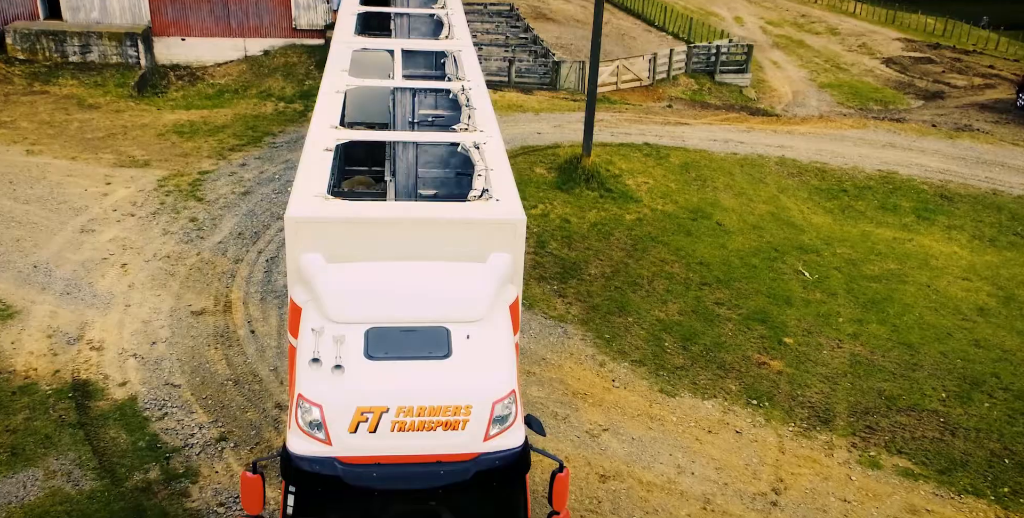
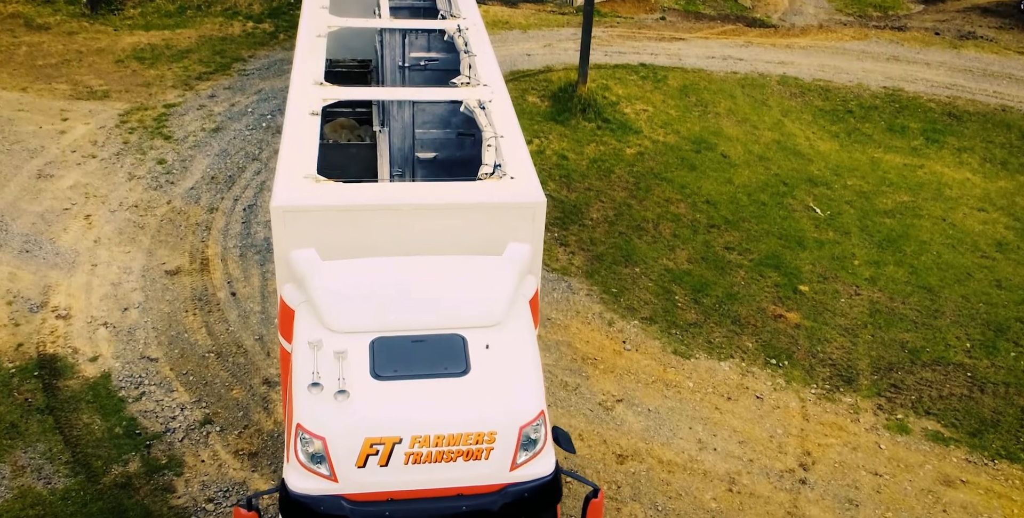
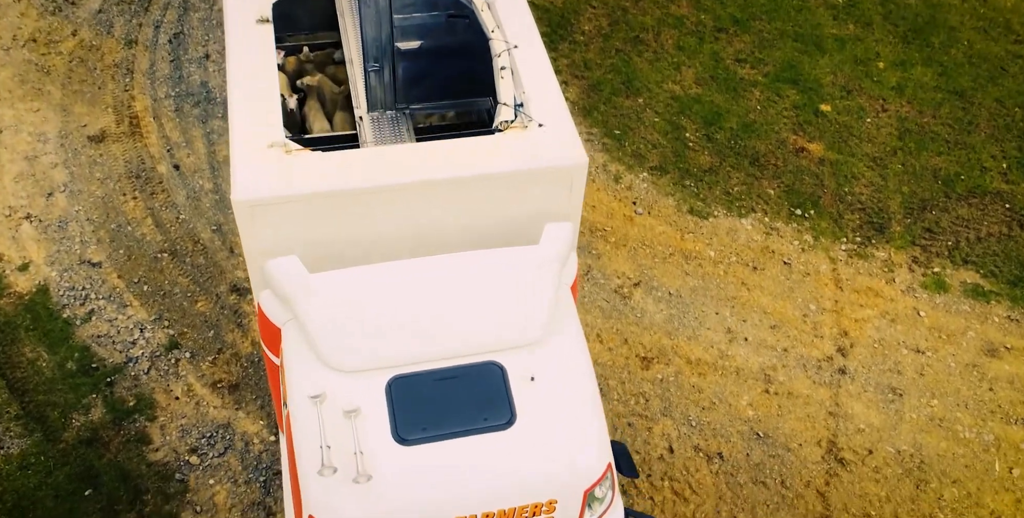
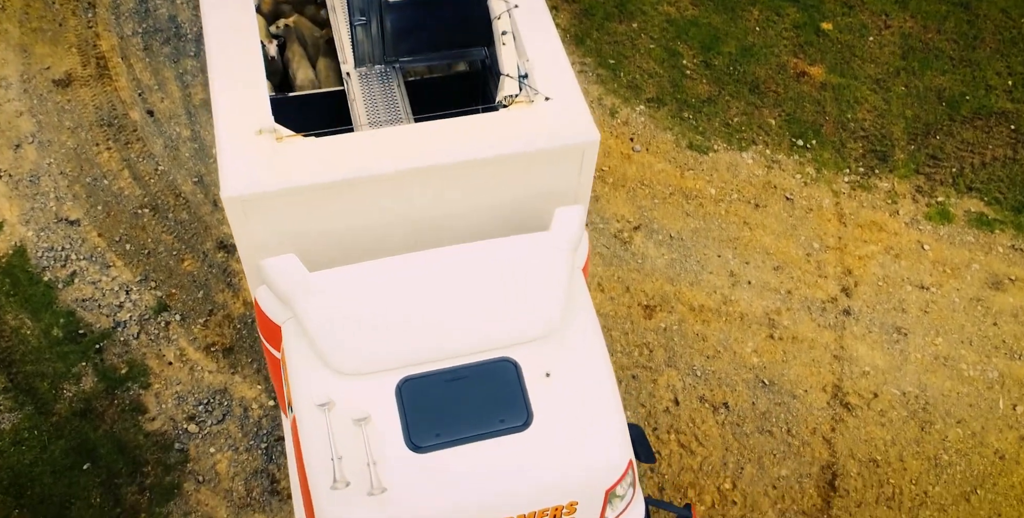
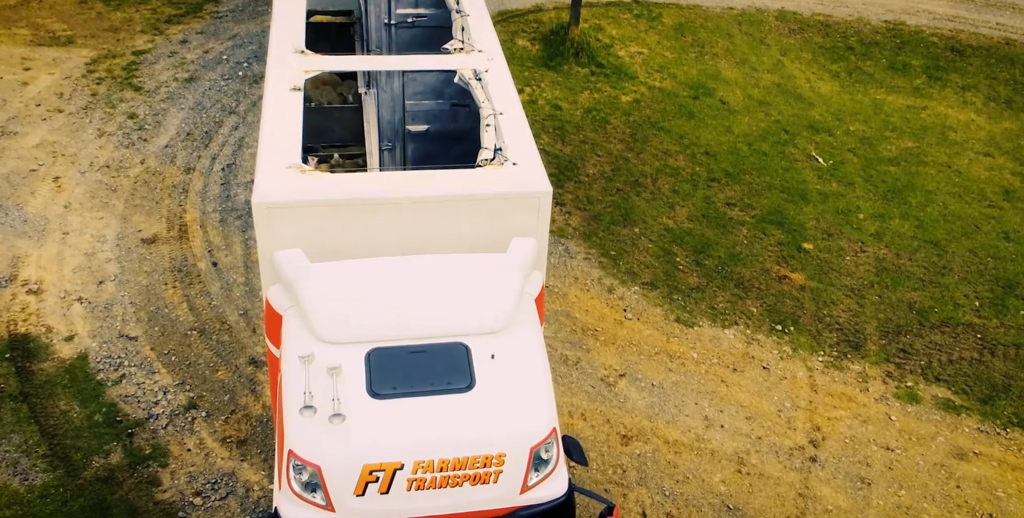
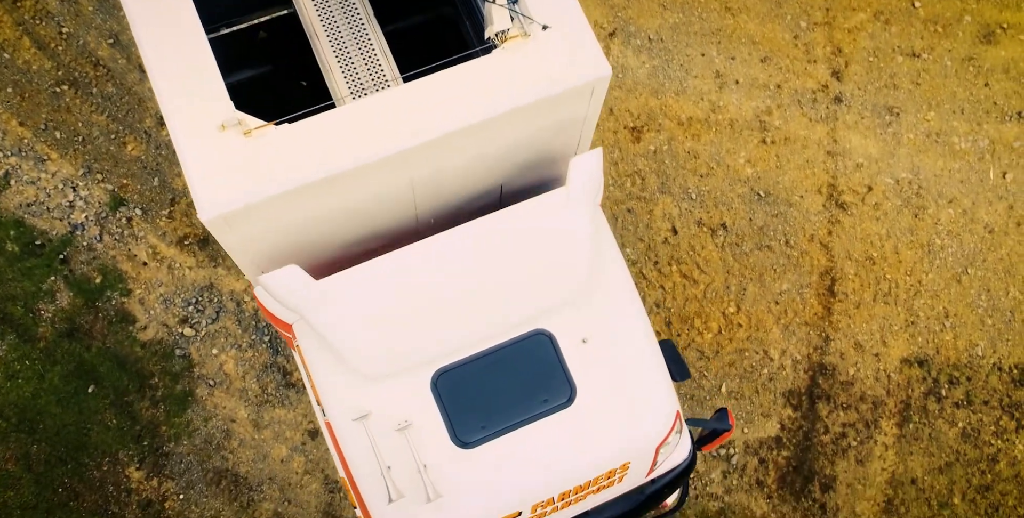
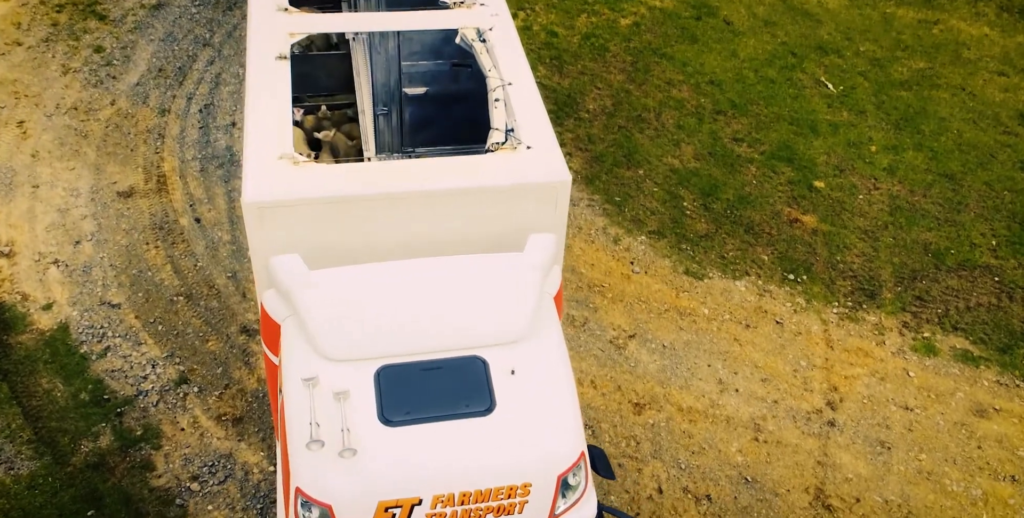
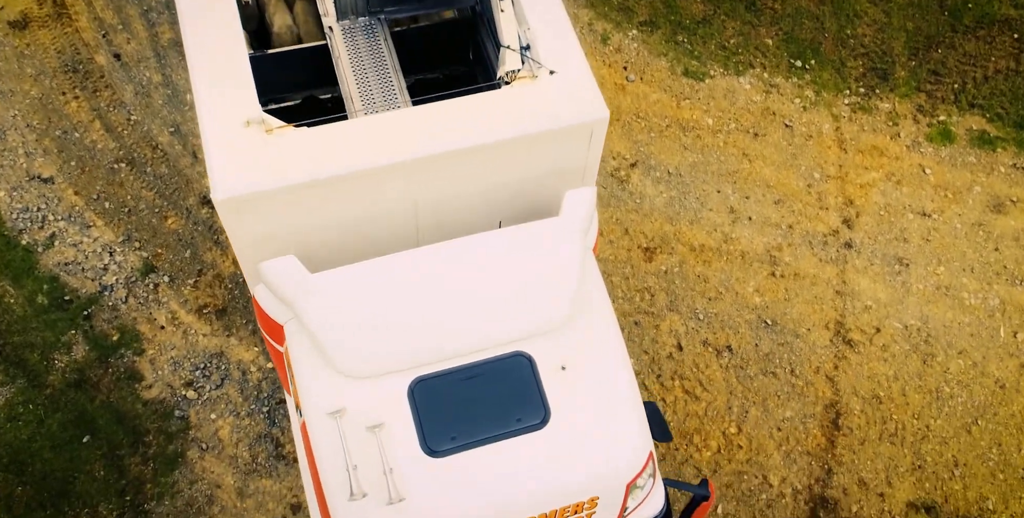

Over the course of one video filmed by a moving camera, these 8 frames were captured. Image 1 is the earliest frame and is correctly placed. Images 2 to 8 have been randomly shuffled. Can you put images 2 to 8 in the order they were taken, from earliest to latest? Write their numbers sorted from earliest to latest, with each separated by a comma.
2, 5, 7, 3, 4, 8, 6
